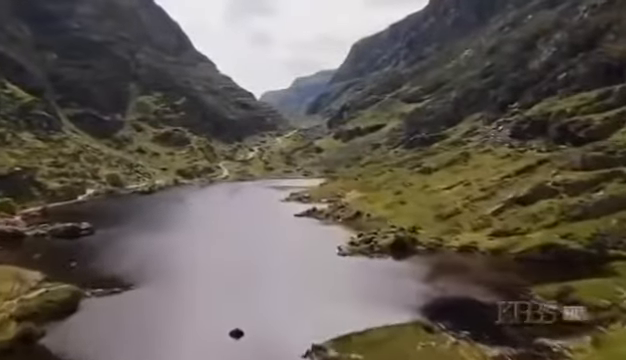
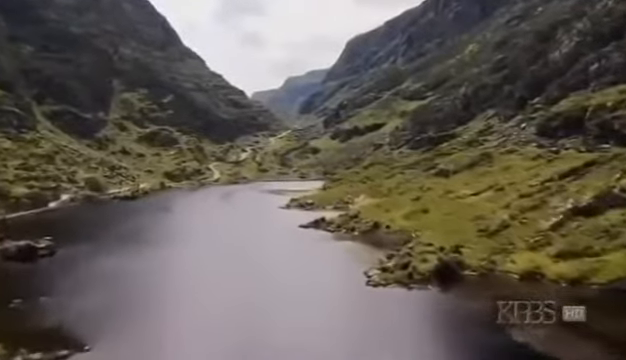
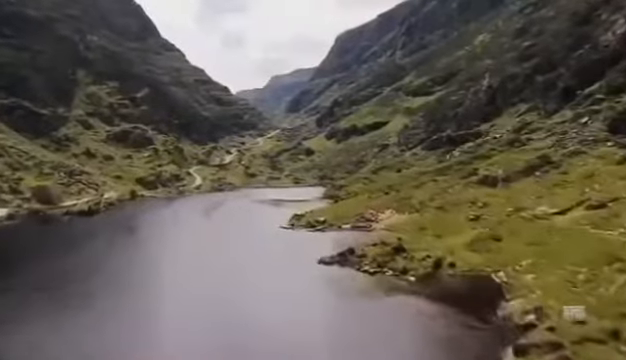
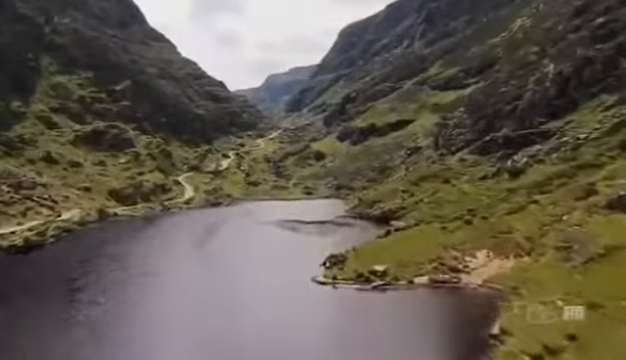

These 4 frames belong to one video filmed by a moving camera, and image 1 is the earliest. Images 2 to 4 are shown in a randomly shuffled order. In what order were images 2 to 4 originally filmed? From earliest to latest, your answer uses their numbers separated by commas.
2, 3, 4
